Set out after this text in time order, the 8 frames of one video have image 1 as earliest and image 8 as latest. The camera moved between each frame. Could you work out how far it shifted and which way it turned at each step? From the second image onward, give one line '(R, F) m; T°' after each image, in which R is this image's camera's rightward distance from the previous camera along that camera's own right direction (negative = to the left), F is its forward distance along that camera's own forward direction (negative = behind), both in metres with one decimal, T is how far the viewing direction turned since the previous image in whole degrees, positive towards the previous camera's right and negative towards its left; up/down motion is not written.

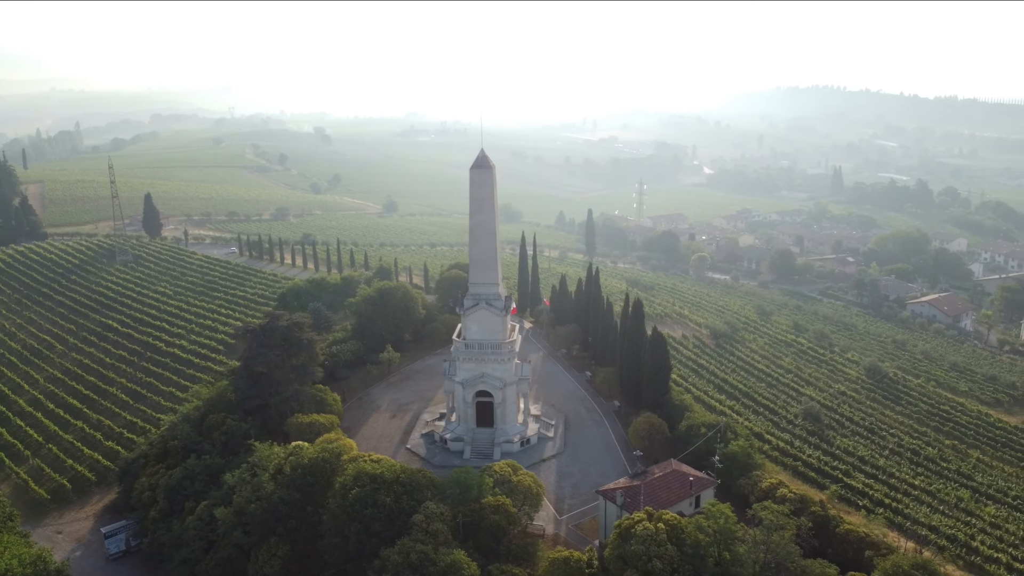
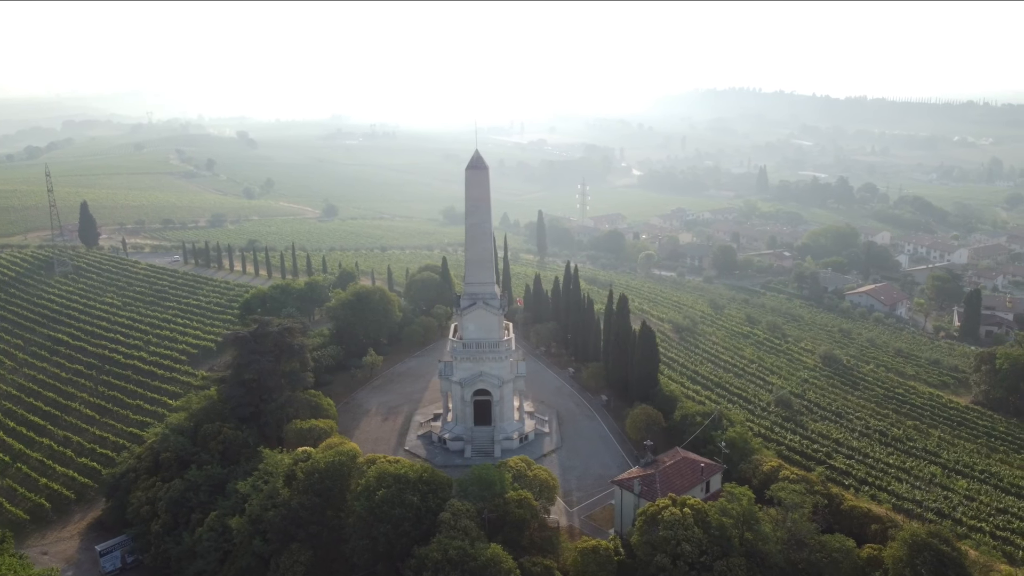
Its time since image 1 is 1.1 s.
(-3.0, -0.3) m; +5°
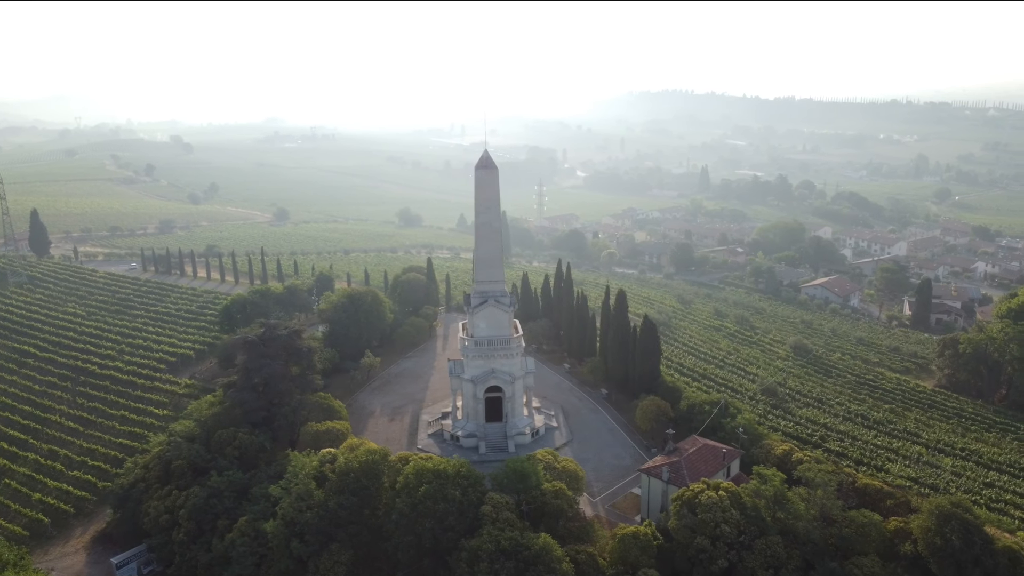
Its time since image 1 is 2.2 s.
(-3.1, -0.4) m; +5°
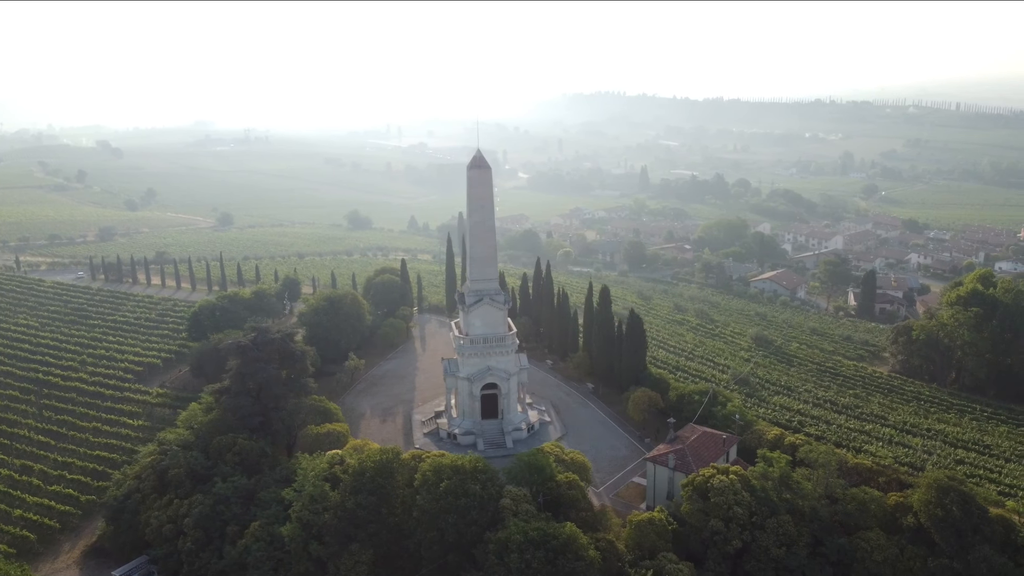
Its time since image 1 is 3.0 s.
(-2.6, -0.4) m; +5°
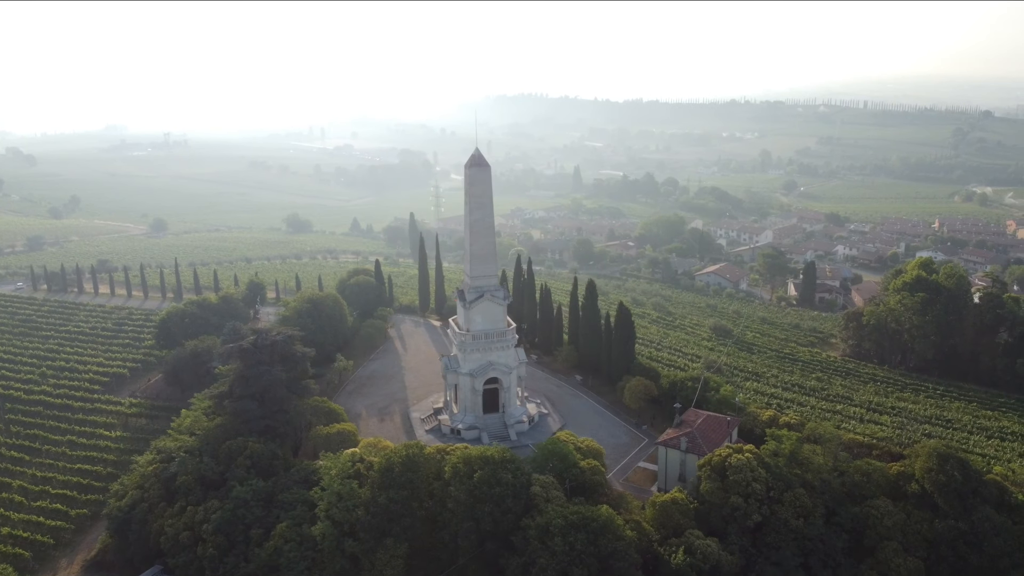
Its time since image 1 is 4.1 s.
(-3.4, -0.6) m; +6°
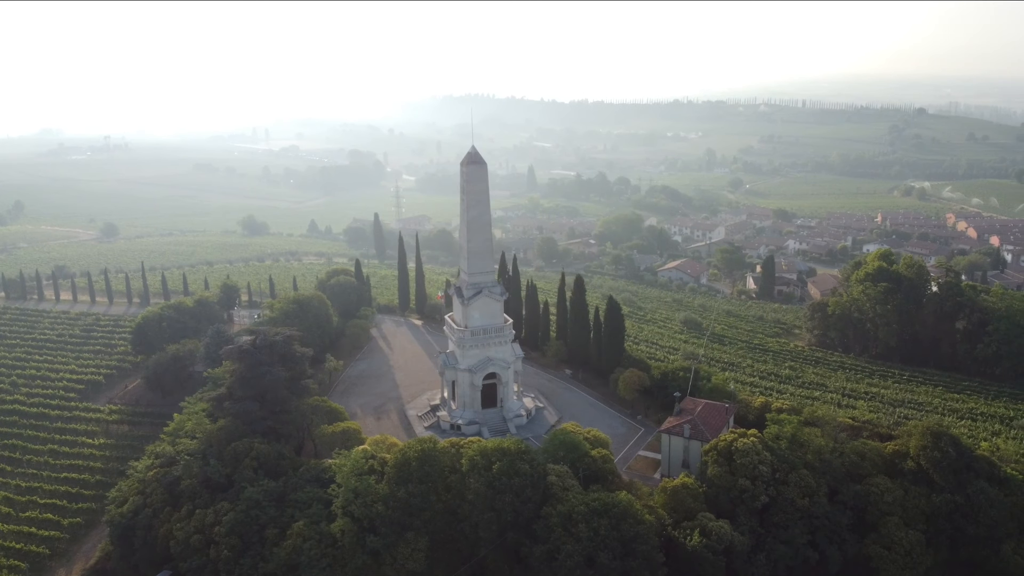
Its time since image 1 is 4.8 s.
(-2.3, -0.4) m; +4°
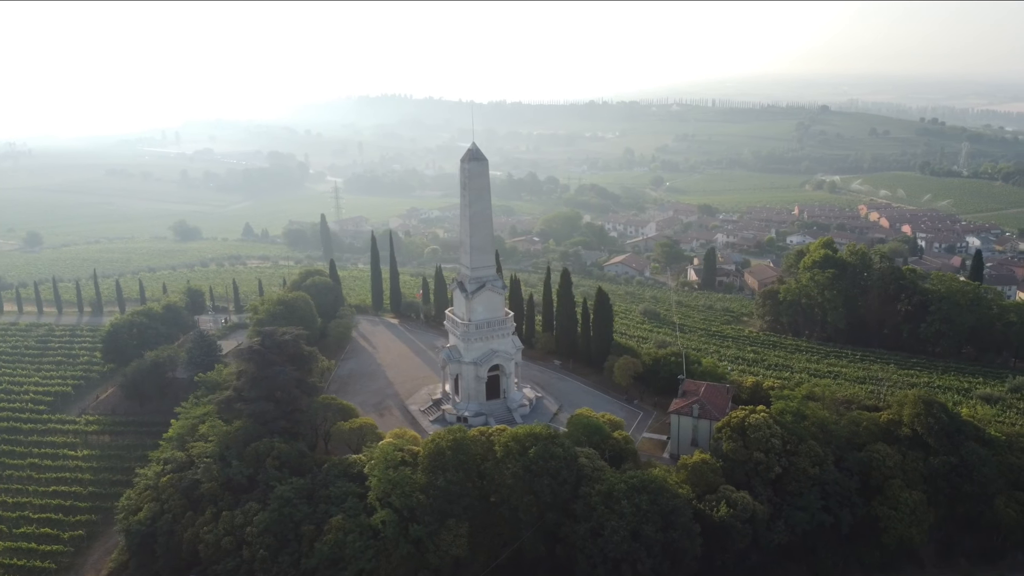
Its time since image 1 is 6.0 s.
(-3.9, -0.7) m; +6°
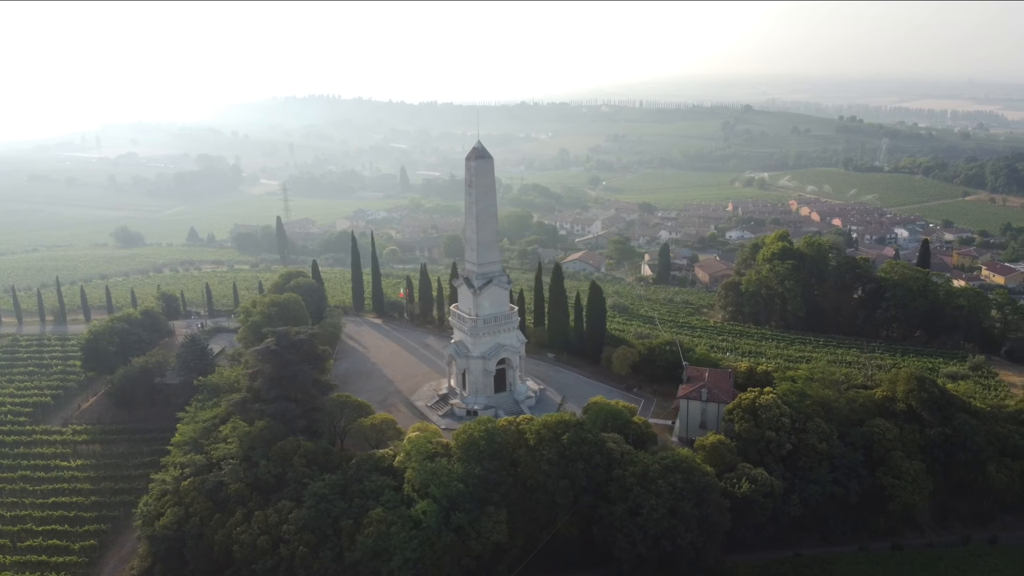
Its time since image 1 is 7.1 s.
(-3.6, -0.7) m; +5°
